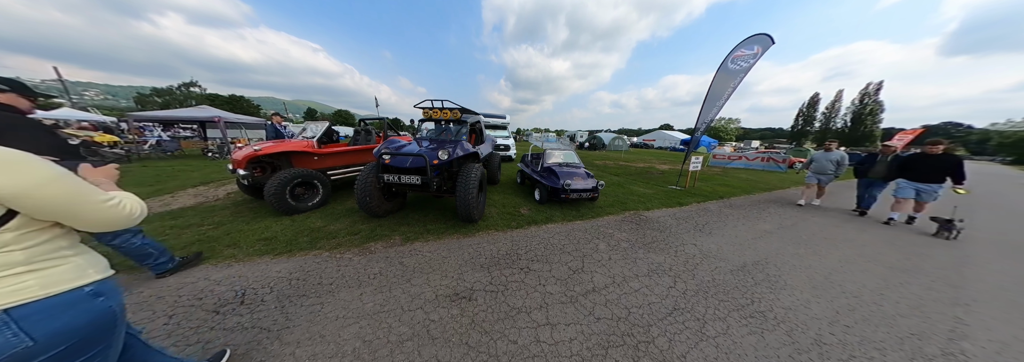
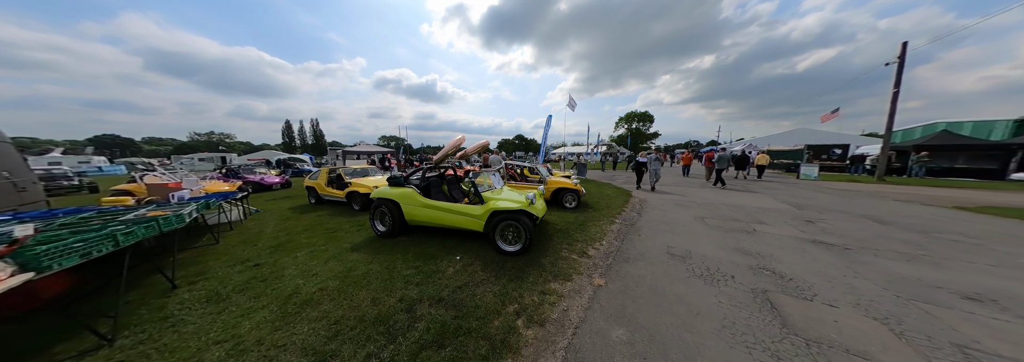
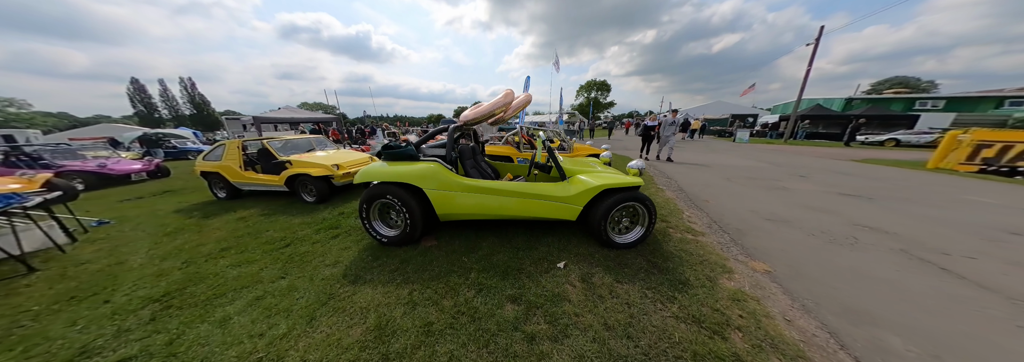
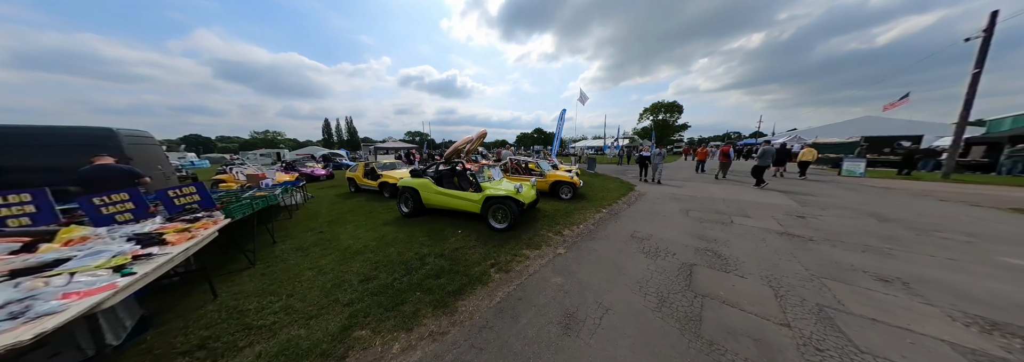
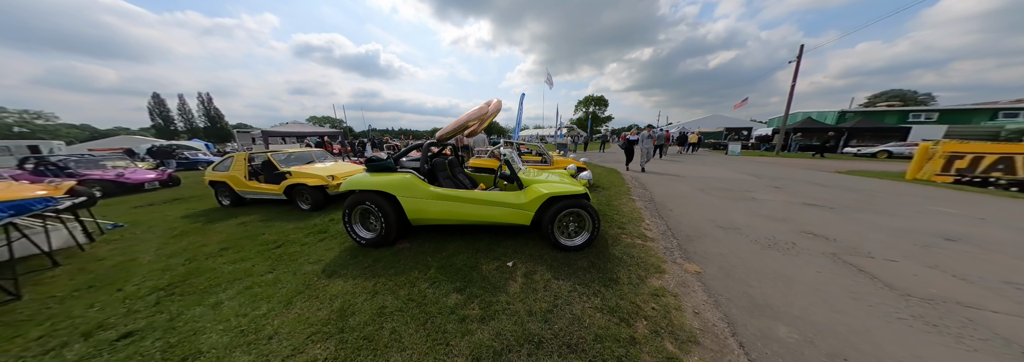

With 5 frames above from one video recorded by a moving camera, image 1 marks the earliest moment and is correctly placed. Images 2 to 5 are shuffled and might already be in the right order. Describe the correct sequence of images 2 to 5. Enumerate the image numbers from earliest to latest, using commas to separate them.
4, 2, 5, 3
